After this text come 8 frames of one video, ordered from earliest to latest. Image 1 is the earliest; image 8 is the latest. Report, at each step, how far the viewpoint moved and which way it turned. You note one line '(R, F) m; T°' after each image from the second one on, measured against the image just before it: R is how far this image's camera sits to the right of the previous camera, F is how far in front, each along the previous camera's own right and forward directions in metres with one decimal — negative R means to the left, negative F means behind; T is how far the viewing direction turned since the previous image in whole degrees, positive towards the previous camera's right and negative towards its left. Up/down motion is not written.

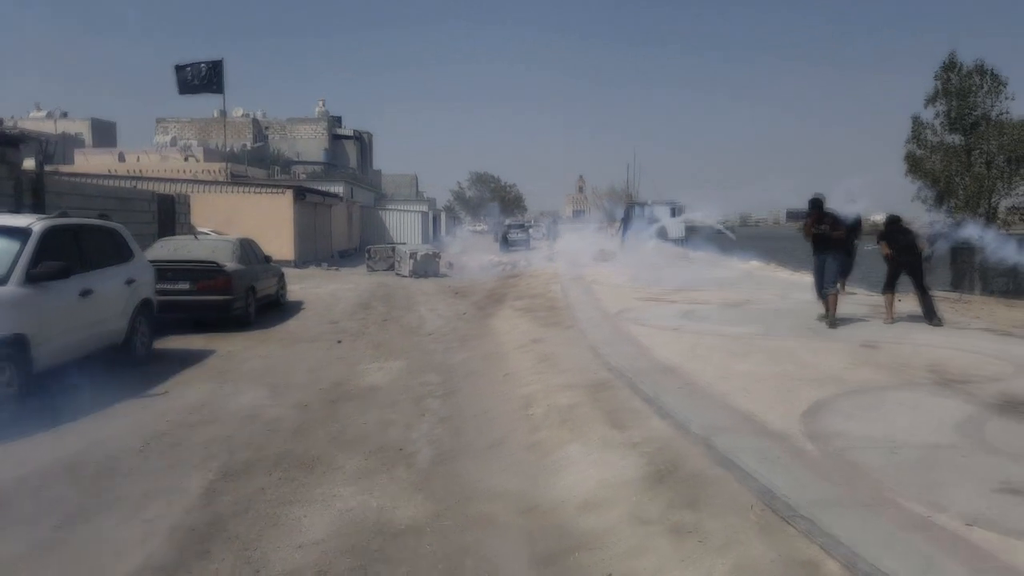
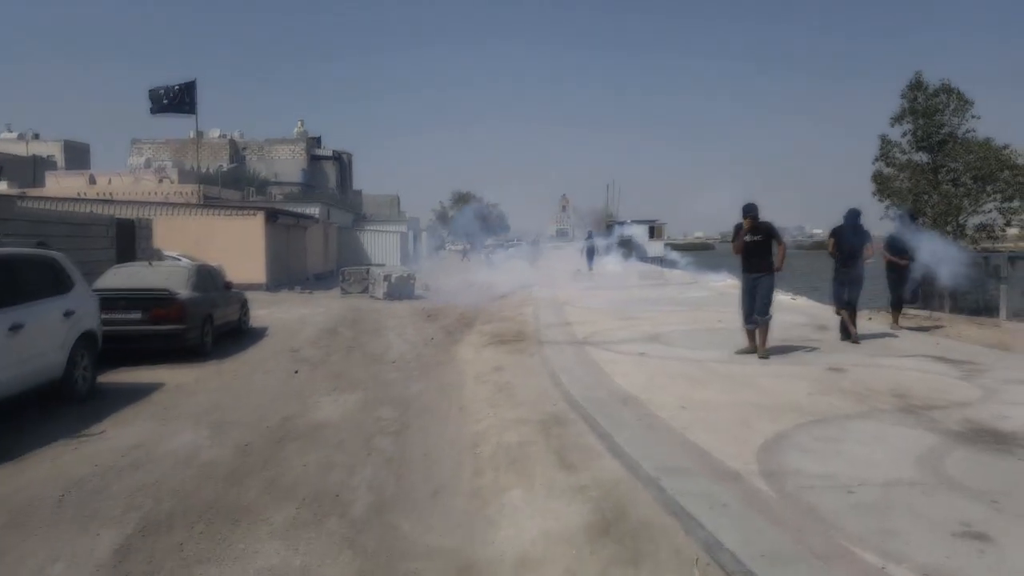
(+0.3, +0.3) m; +1°
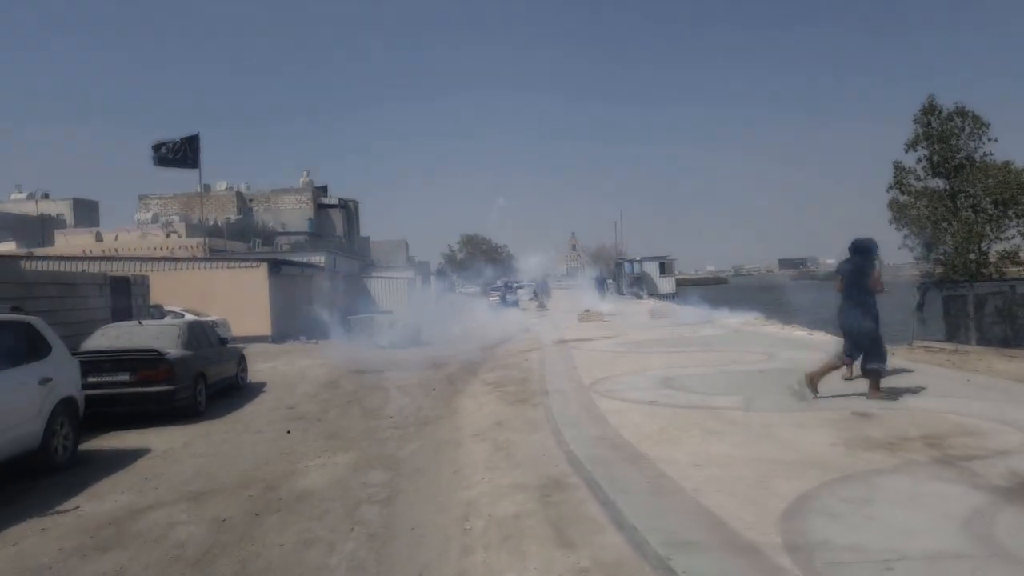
(+0.1, +0.5) m; -1°
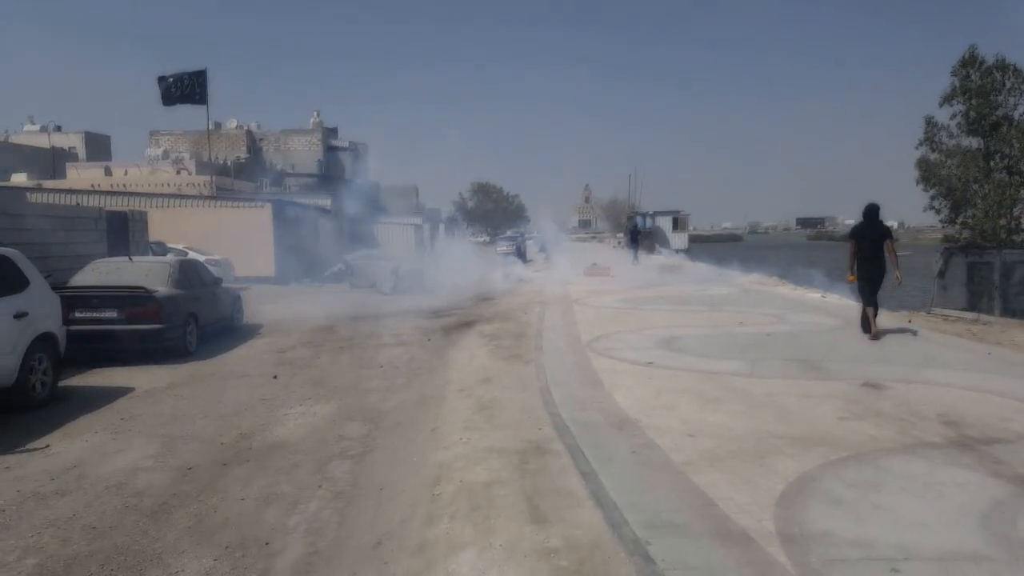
(+0.2, +0.4) m; -1°
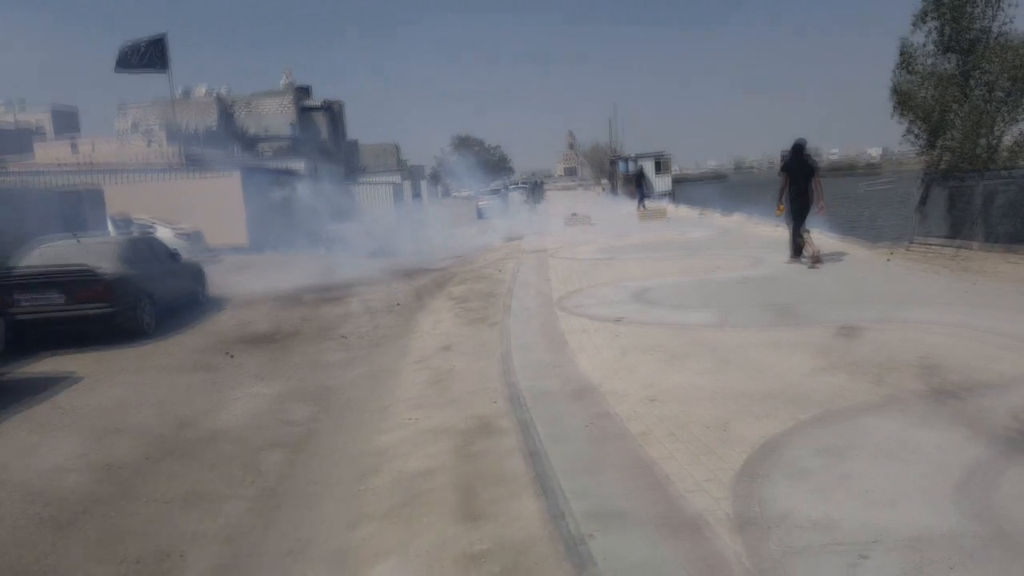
(+0.3, +0.5) m; 0°
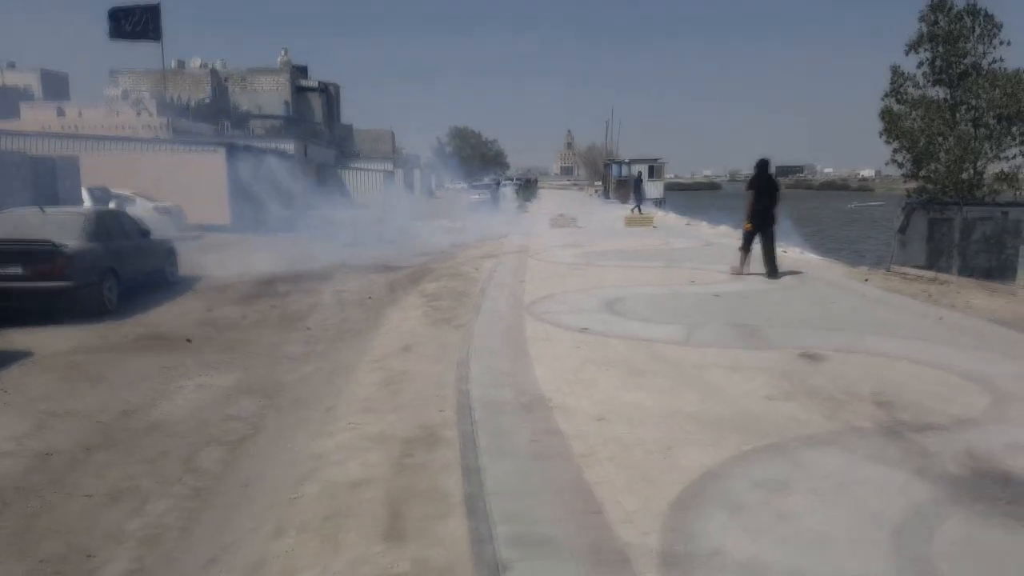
(+0.2, +0.1) m; +1°
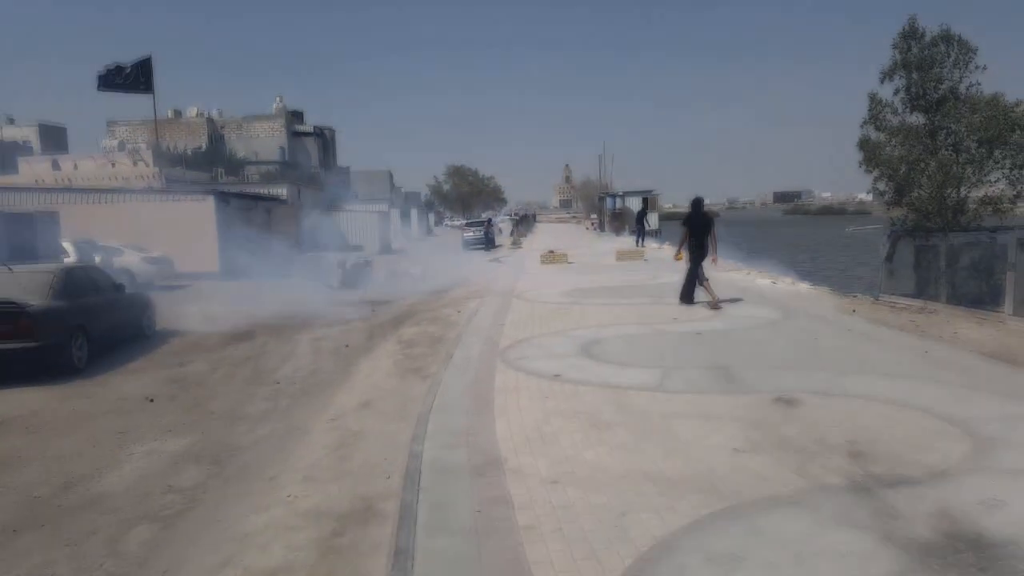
(+0.4, +0.3) m; 0°
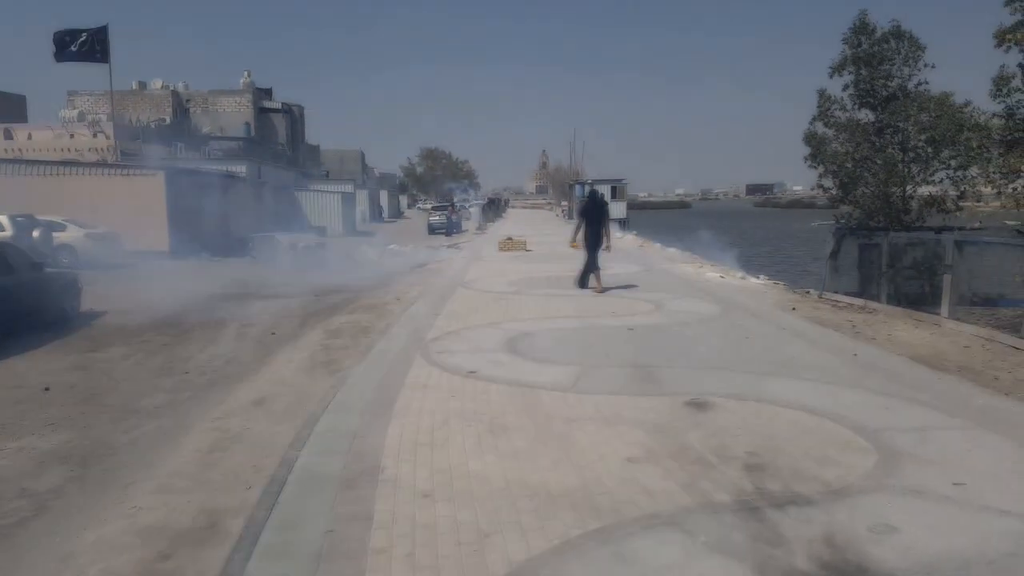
(+0.6, +0.4) m; +2°
